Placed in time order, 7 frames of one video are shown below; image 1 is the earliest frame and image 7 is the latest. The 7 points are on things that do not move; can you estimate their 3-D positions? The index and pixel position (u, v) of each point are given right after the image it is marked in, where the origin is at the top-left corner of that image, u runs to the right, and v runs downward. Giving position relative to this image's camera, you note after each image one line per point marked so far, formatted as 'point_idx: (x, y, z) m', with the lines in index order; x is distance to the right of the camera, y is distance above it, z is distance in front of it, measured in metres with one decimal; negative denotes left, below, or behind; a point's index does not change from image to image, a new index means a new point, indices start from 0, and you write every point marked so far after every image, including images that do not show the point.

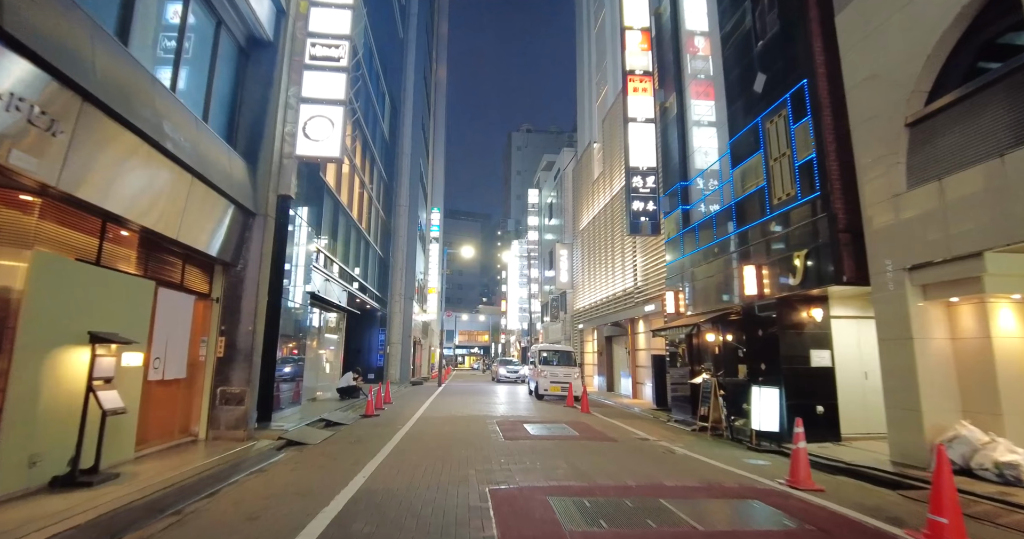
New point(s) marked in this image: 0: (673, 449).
0: (+2.9, -3.3, +9.3) m
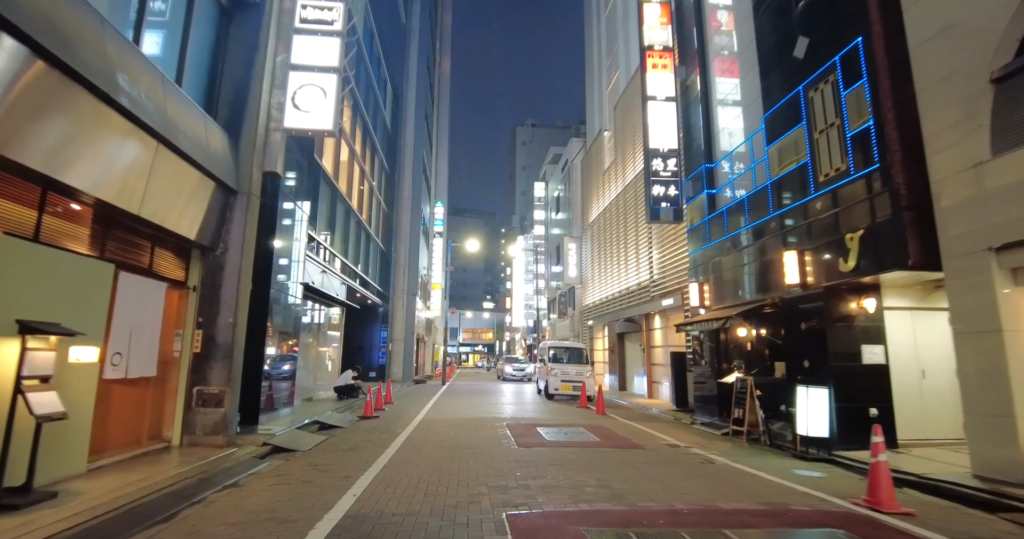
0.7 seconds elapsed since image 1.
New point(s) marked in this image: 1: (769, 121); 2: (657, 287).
0: (+3.2, -3.0, +8.2) m
1: (+5.7, +3.3, +11.3) m
2: (+5.4, -0.6, +19.1) m
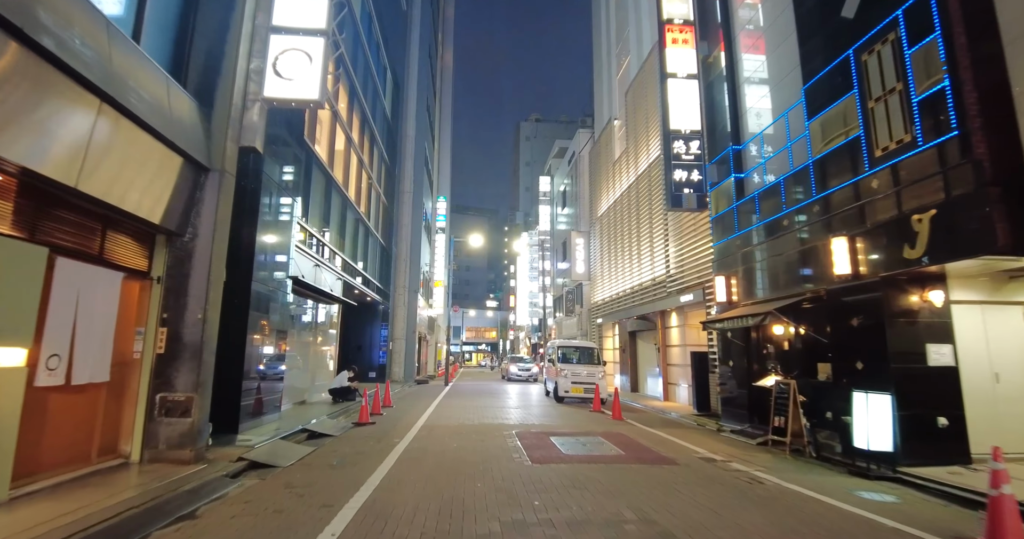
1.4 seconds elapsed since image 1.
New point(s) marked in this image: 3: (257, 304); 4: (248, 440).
0: (+3.3, -2.8, +7.0) m
1: (+5.9, +3.5, +10.1) m
2: (+5.7, -0.4, +17.9) m
3: (-4.9, -0.7, +9.9) m
4: (-4.6, -2.9, +8.9) m
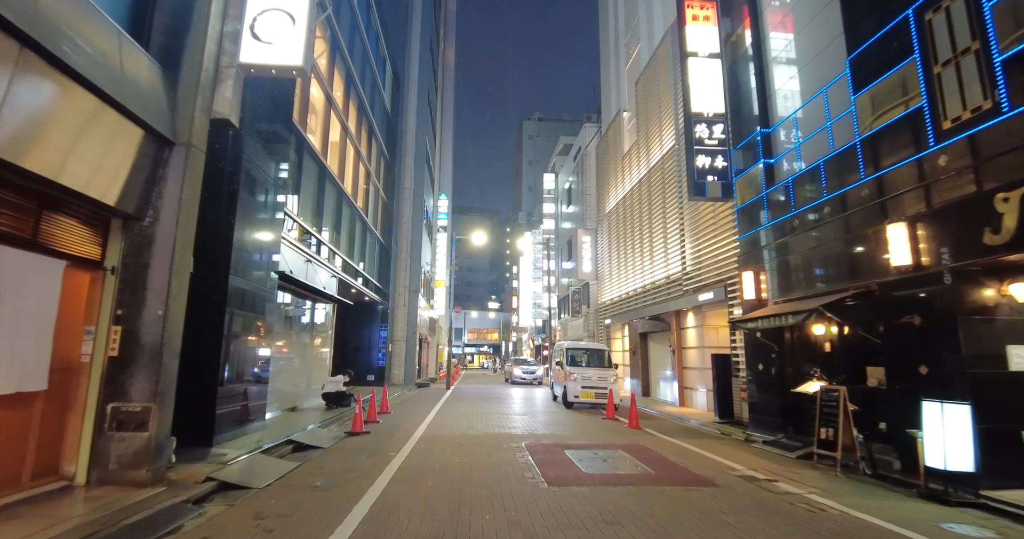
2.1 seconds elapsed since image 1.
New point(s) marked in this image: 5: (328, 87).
0: (+3.5, -2.7, +5.9) m
1: (+6.0, +3.6, +9.0) m
2: (+5.9, -0.3, +16.8) m
3: (-4.7, -0.5, +8.8) m
4: (-4.4, -2.8, +7.8) m
5: (-6.0, +6.0, +16.8) m
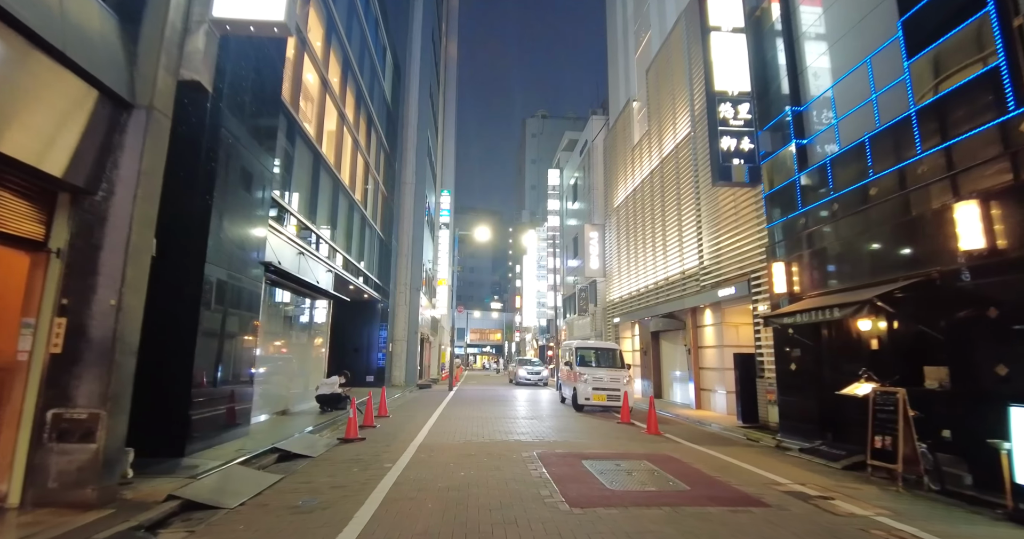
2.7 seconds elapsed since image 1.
0: (+3.7, -2.5, +5.0) m
1: (+6.2, +3.8, +8.1) m
2: (+6.0, -0.1, +15.8) m
3: (-4.6, -0.4, +7.9) m
4: (-4.2, -2.6, +6.9) m
5: (-5.8, +6.1, +15.9) m
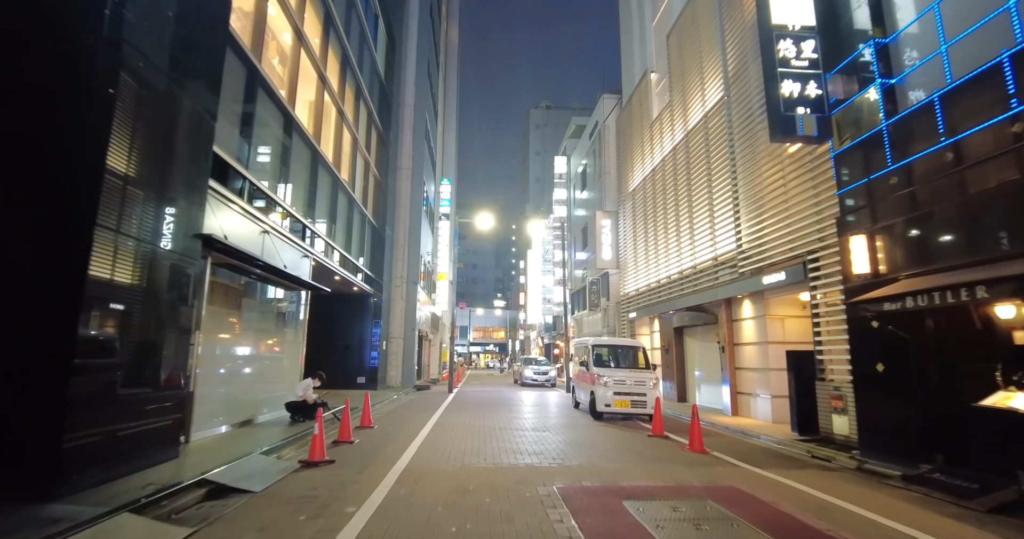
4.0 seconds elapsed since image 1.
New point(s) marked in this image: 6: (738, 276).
0: (+3.8, -2.1, +2.7) m
1: (+6.3, +4.2, +5.8) m
2: (+6.2, +0.3, +13.5) m
3: (-4.4, 0.0, +5.7) m
4: (-4.1, -2.3, +4.7) m
5: (-5.7, +6.5, +13.7) m
6: (+6.1, -0.2, +14.0) m
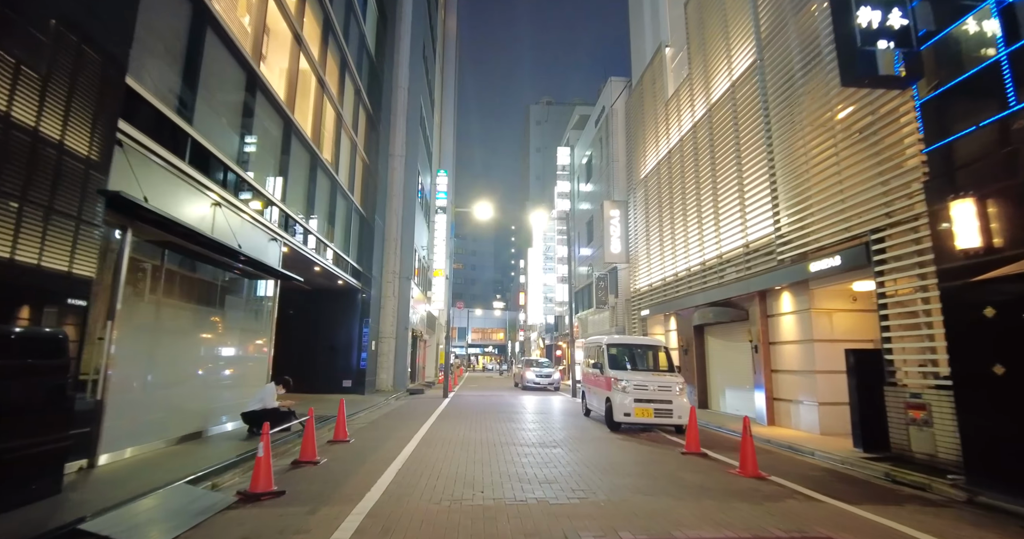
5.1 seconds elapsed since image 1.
0: (+3.9, -1.8, +0.8) m
1: (+6.4, +4.5, +3.9) m
2: (+6.3, +0.6, +11.6) m
3: (-4.3, +0.4, +3.8) m
4: (-4.0, -1.9, +2.8) m
5: (-5.6, +6.8, +11.8) m
6: (+6.1, +0.1, +12.1) m
